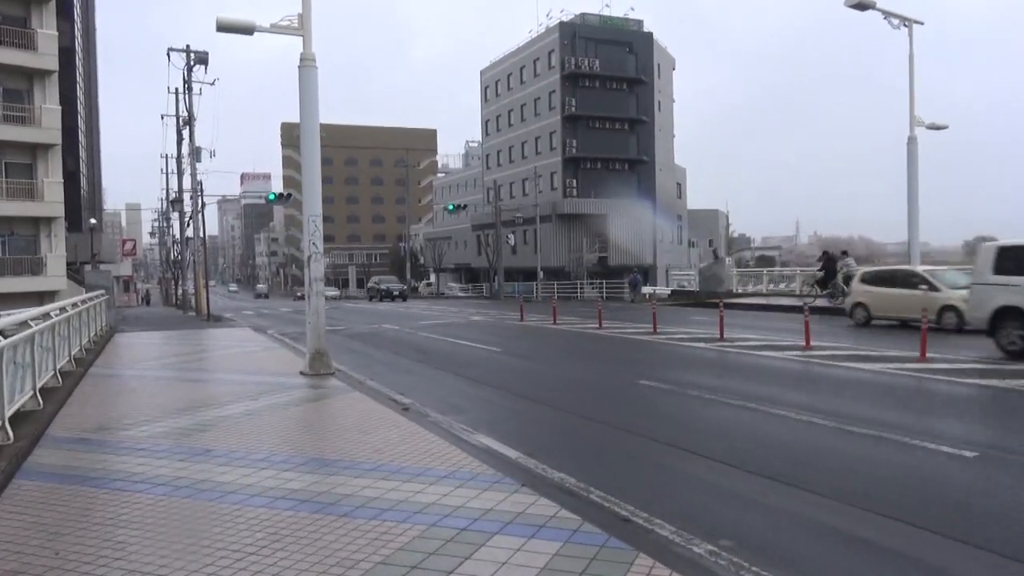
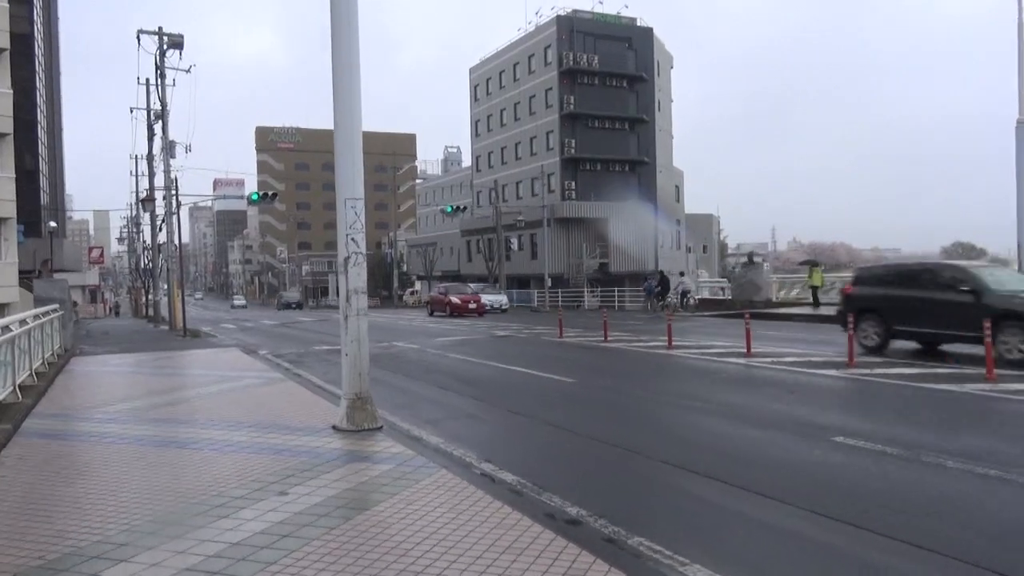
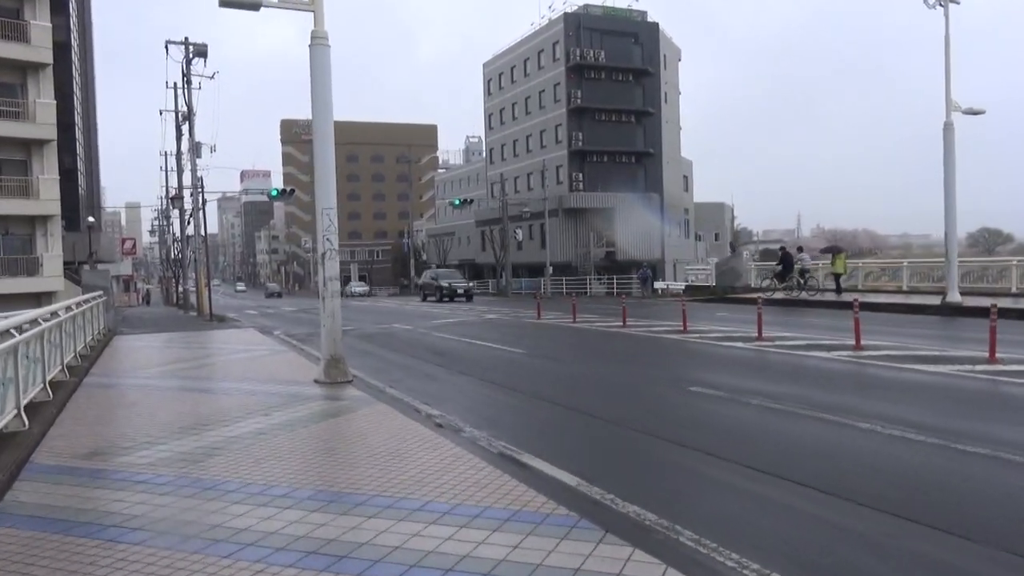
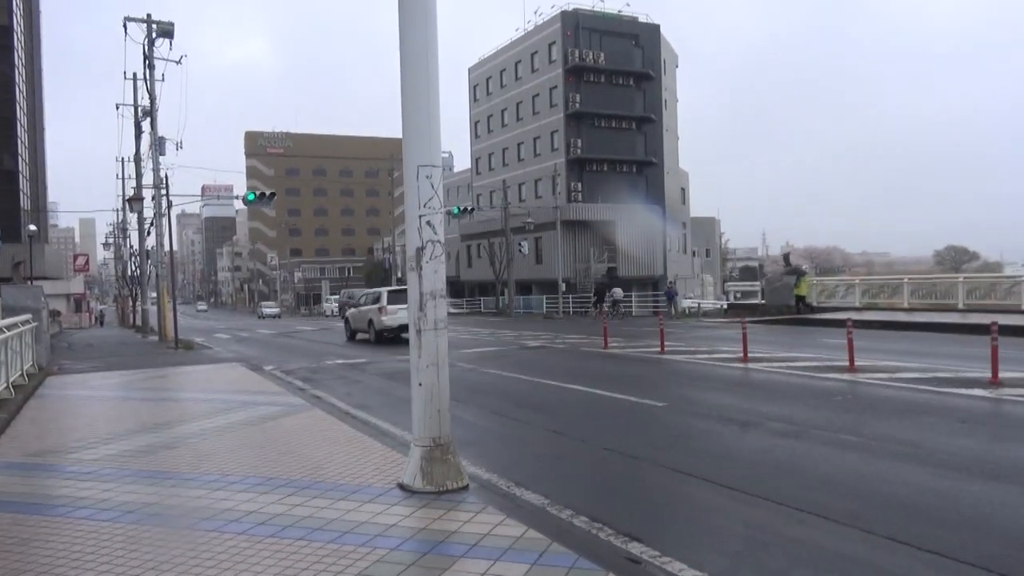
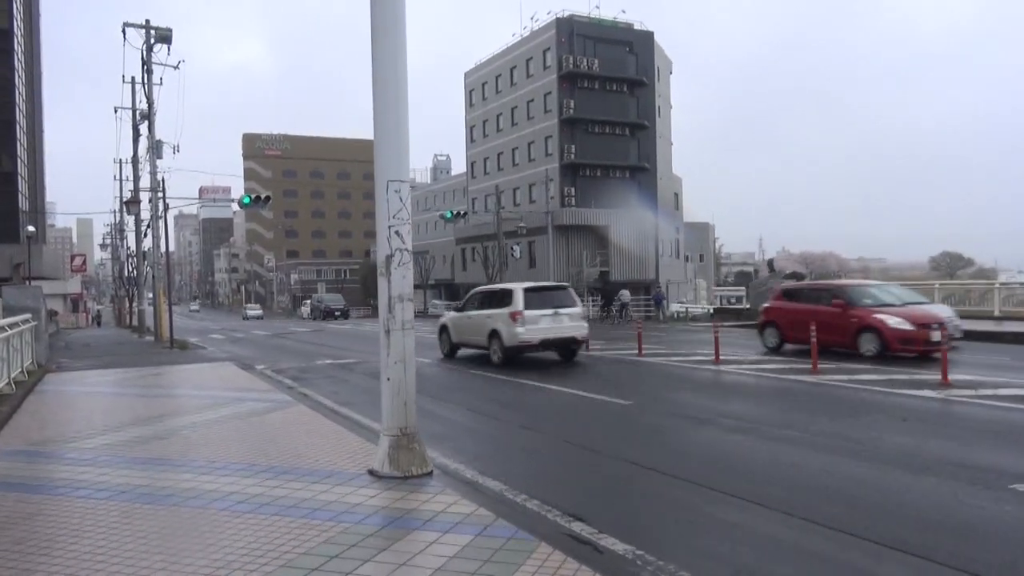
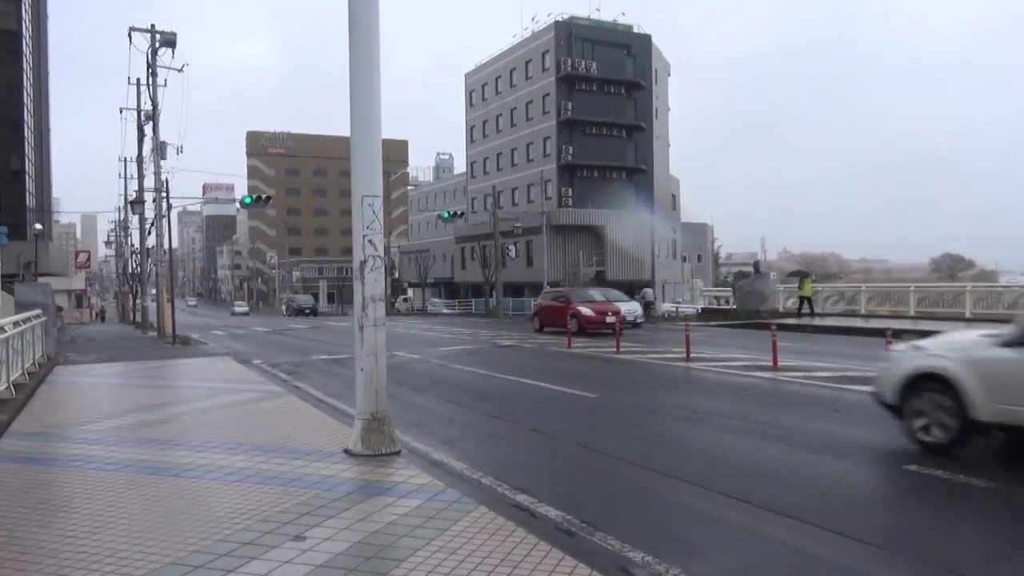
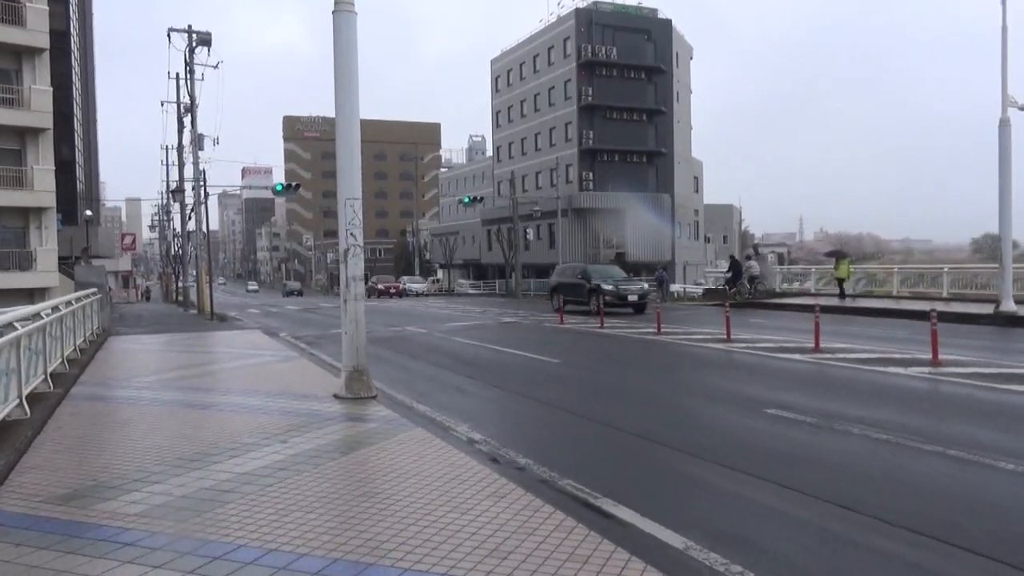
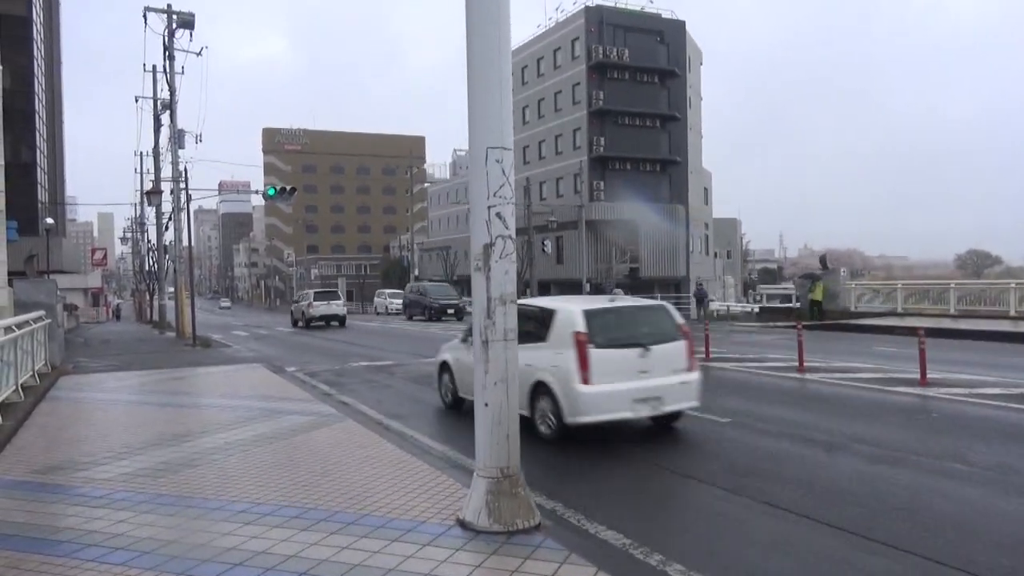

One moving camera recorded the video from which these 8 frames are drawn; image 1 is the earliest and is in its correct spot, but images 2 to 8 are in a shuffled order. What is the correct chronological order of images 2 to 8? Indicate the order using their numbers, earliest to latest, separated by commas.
3, 7, 2, 6, 5, 4, 8
